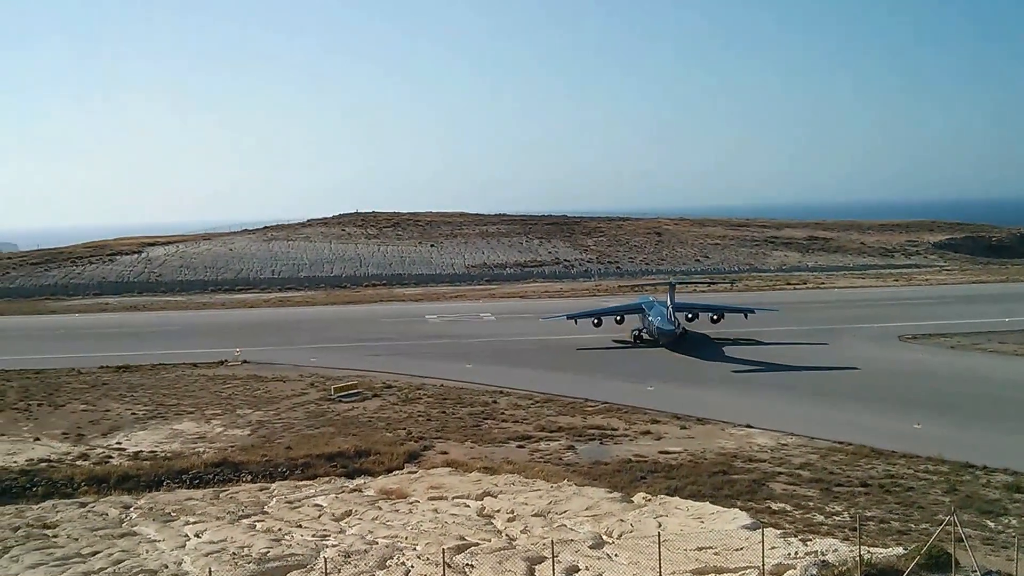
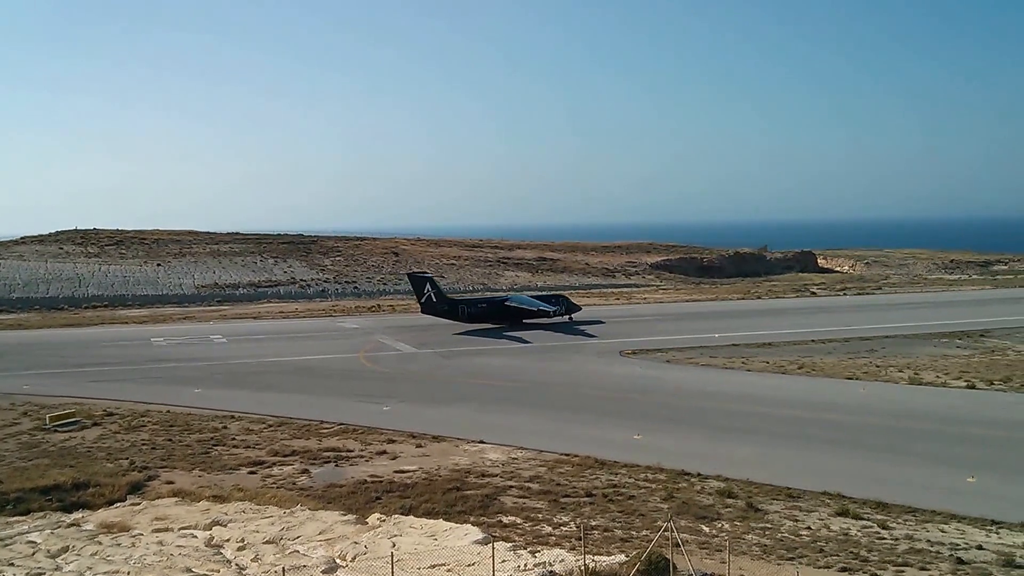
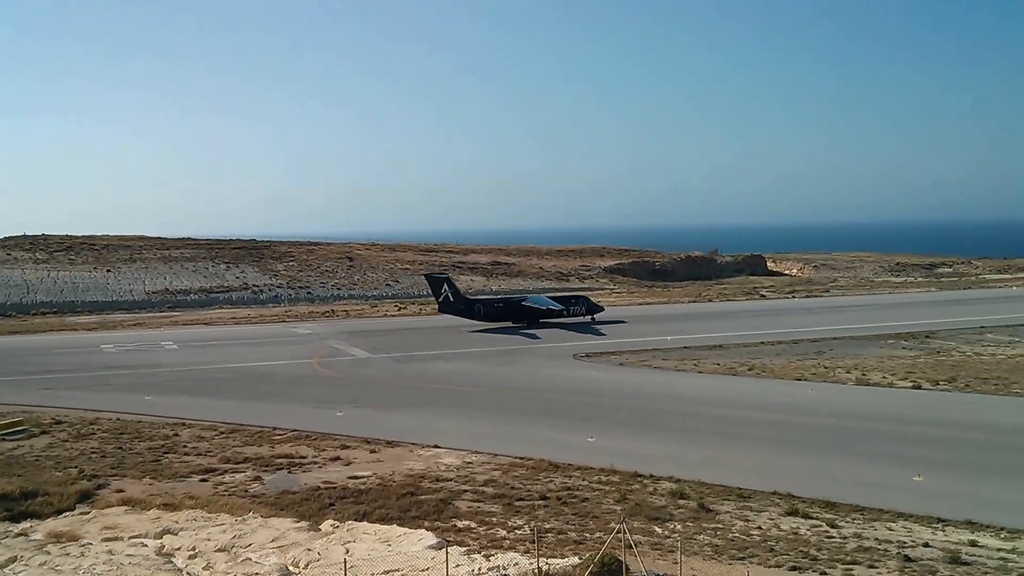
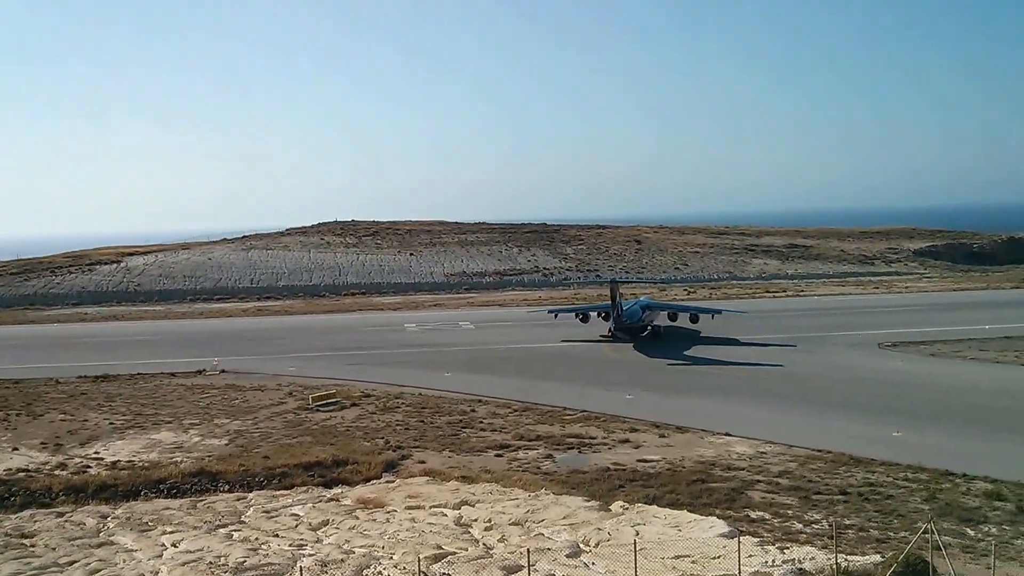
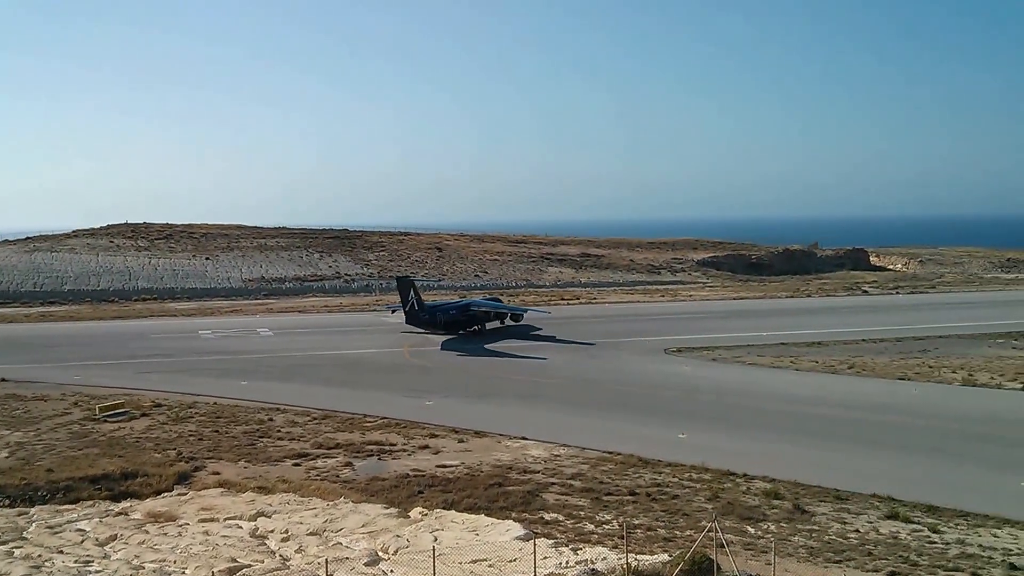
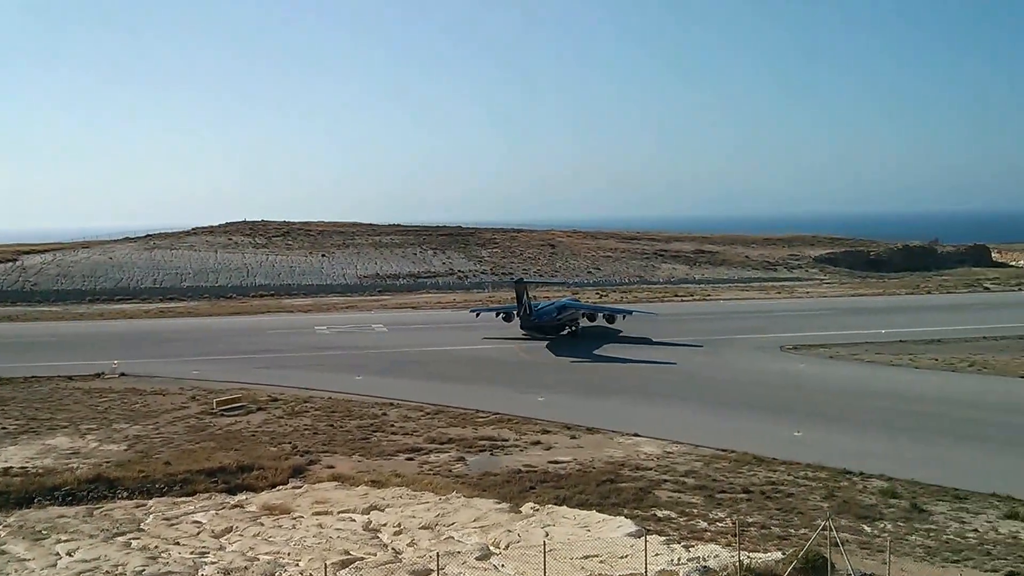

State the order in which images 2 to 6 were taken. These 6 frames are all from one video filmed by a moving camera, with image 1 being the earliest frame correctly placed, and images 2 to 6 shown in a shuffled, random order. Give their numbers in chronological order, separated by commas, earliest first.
4, 6, 5, 2, 3
